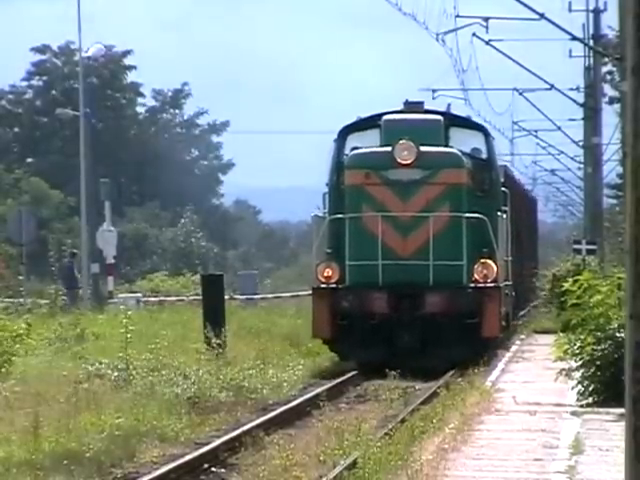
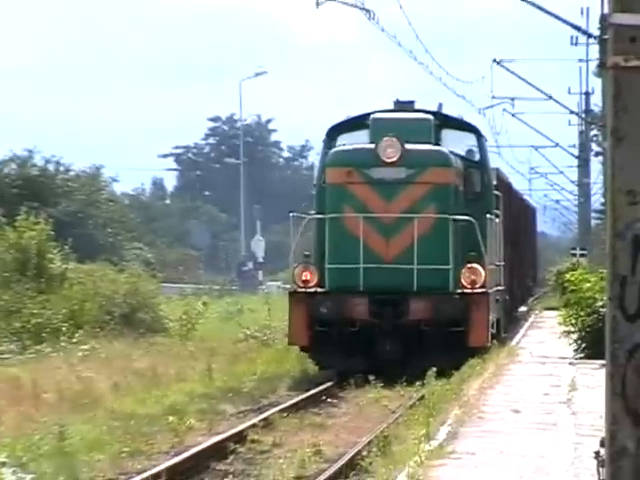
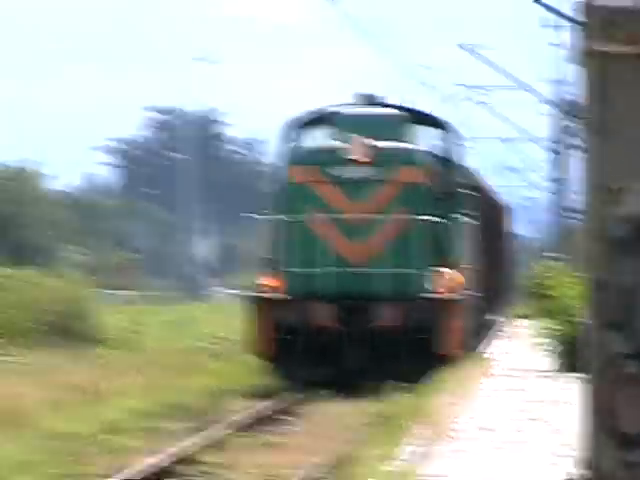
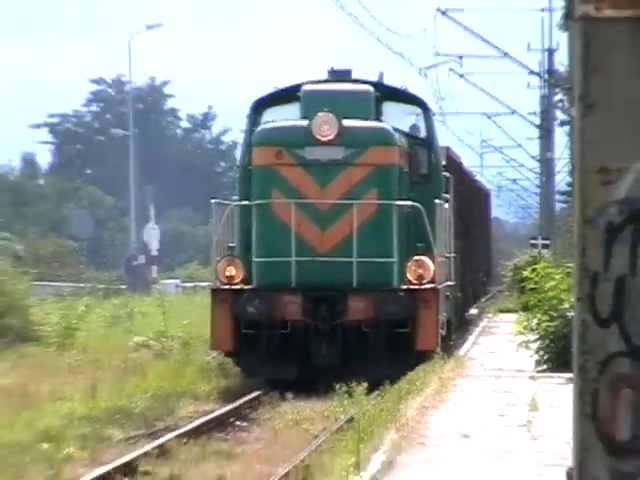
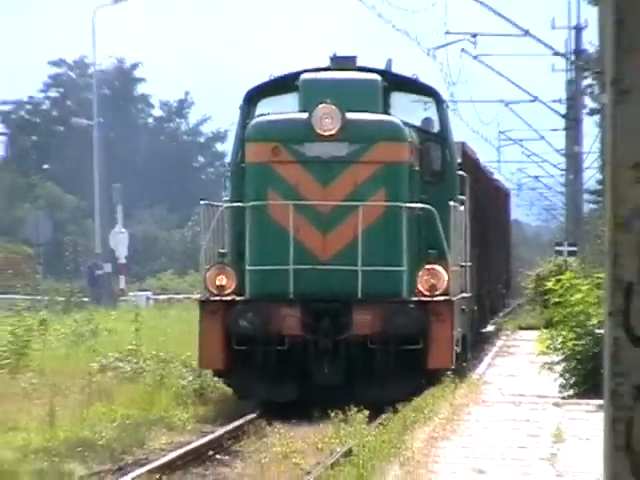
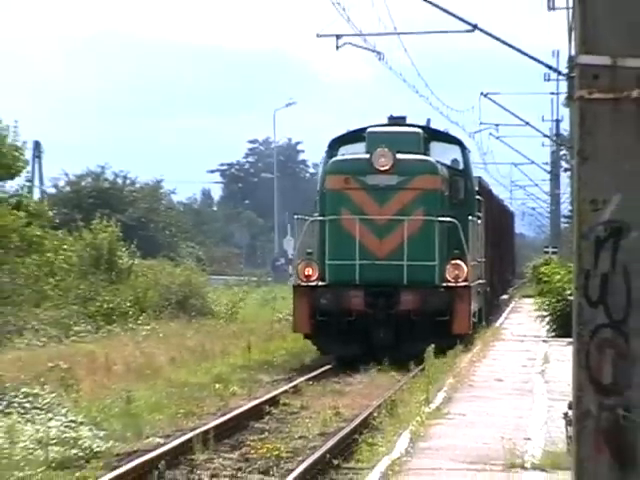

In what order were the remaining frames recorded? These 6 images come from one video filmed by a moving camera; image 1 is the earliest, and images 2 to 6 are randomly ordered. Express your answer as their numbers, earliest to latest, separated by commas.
5, 4, 3, 2, 6
